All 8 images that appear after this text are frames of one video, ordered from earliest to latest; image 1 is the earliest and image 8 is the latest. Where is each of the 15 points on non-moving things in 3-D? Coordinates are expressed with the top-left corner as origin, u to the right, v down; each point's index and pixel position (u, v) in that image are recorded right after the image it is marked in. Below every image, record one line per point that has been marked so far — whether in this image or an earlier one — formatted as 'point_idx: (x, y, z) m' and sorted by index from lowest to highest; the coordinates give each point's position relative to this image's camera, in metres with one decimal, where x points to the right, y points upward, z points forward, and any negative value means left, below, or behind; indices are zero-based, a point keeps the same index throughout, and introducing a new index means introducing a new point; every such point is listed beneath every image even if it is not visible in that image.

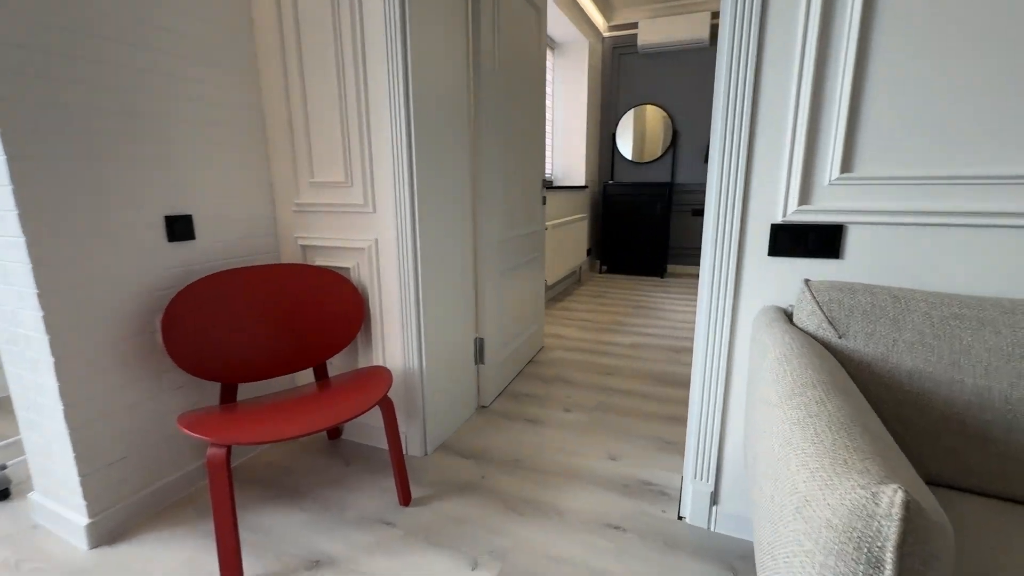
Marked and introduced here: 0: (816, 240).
0: (+0.6, +0.1, +1.0) m
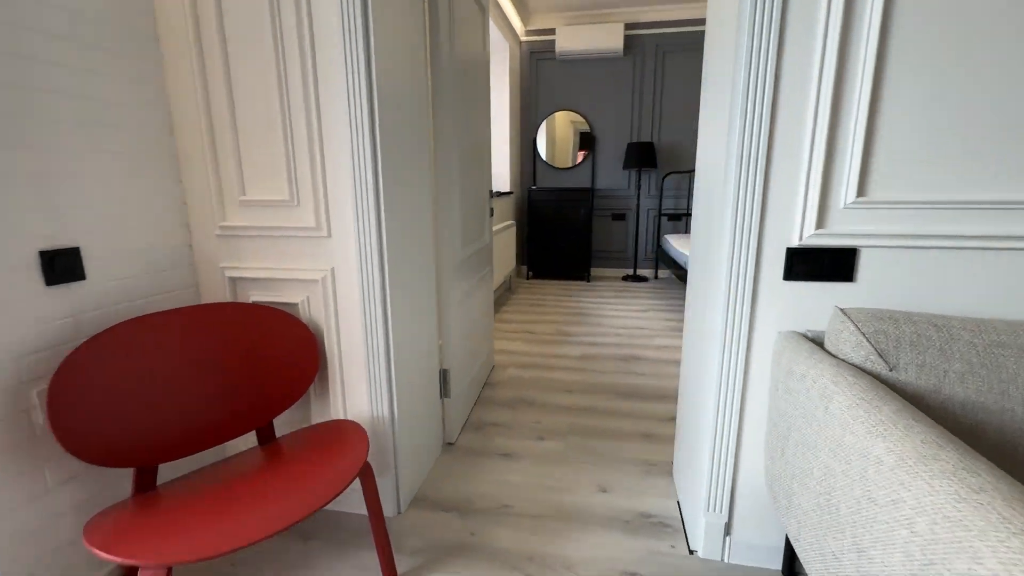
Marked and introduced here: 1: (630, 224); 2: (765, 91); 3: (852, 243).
0: (+0.7, 0.0, +1.0) m
1: (+1.2, +0.6, +4.7) m
2: (+0.5, +0.4, +0.9) m
3: (+0.7, +0.1, +1.0) m
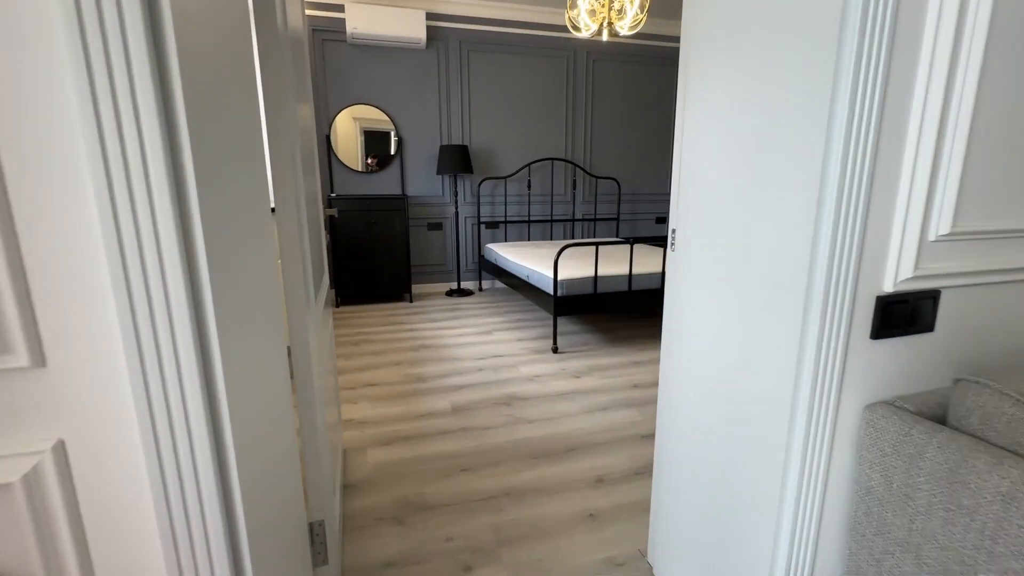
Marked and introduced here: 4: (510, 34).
0: (+0.6, 0.0, +0.7) m
1: (-0.6, +0.5, +4.3) m
2: (+0.5, +0.3, +0.6) m
3: (+0.7, 0.0, +0.7) m
4: (0.0, +2.2, +4.1) m
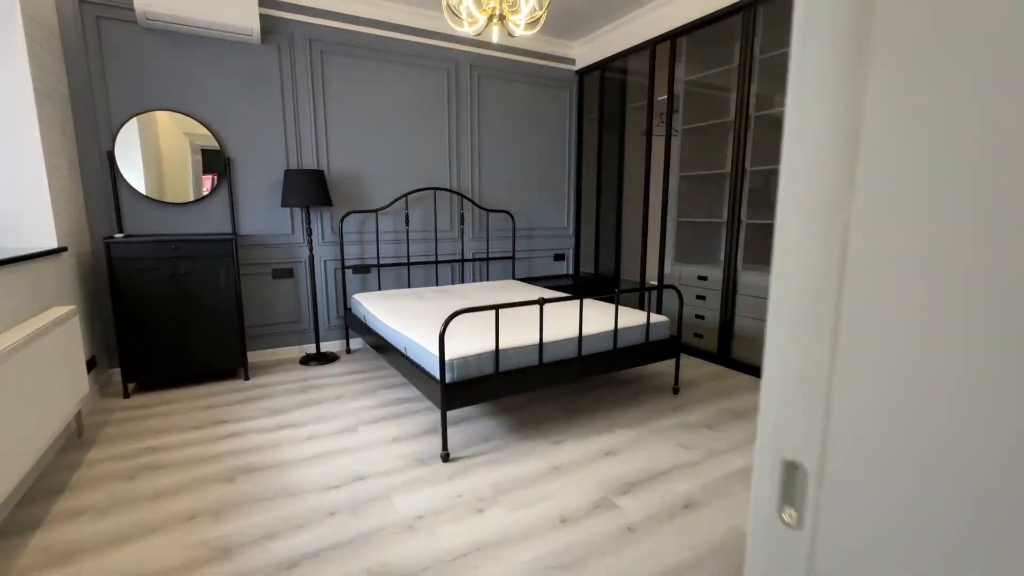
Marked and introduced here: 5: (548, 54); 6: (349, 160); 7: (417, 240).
0: (+0.6, -0.3, +0.1) m
1: (-1.5, 0.0, +3.3) m
2: (+0.4, +0.1, 0.0) m
3: (+0.6, -0.2, +0.1) m
4: (-1.0, +1.8, +3.3) m
5: (+0.3, +2.0, +4.1) m
6: (-1.2, +0.9, +3.4) m
7: (-0.7, +0.4, +3.7) m
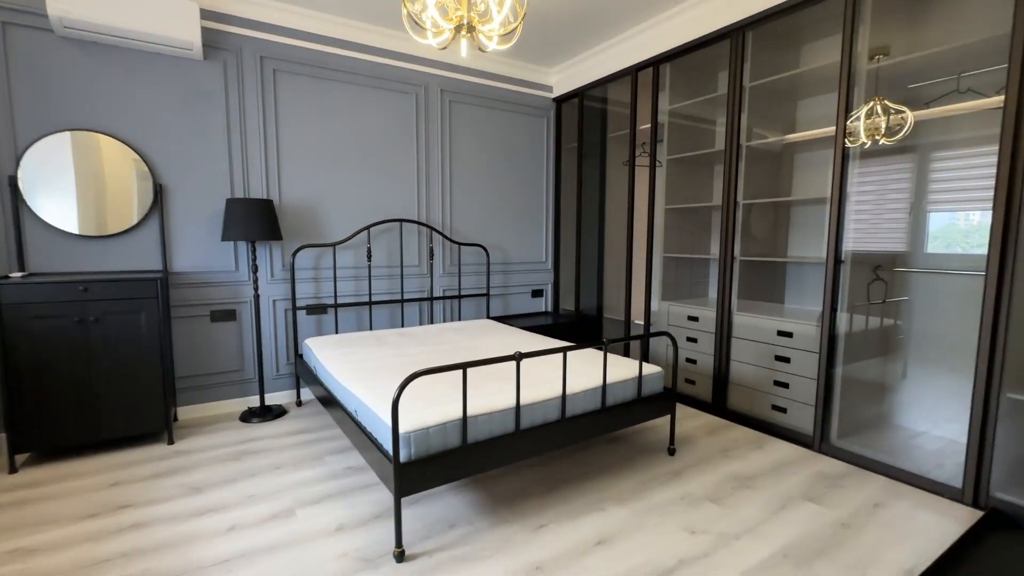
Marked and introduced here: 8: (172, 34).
0: (+0.5, -0.3, -0.2) m
1: (-1.7, -0.2, +2.9) m
2: (+0.4, 0.0, -0.3) m
3: (+0.6, -0.3, -0.2) m
4: (-1.1, +1.5, +3.0) m
5: (+0.1, +1.7, +3.9) m
6: (-1.3, +0.6, +3.0) m
7: (-0.9, +0.1, +3.3) m
8: (-1.8, +1.3, +2.4) m
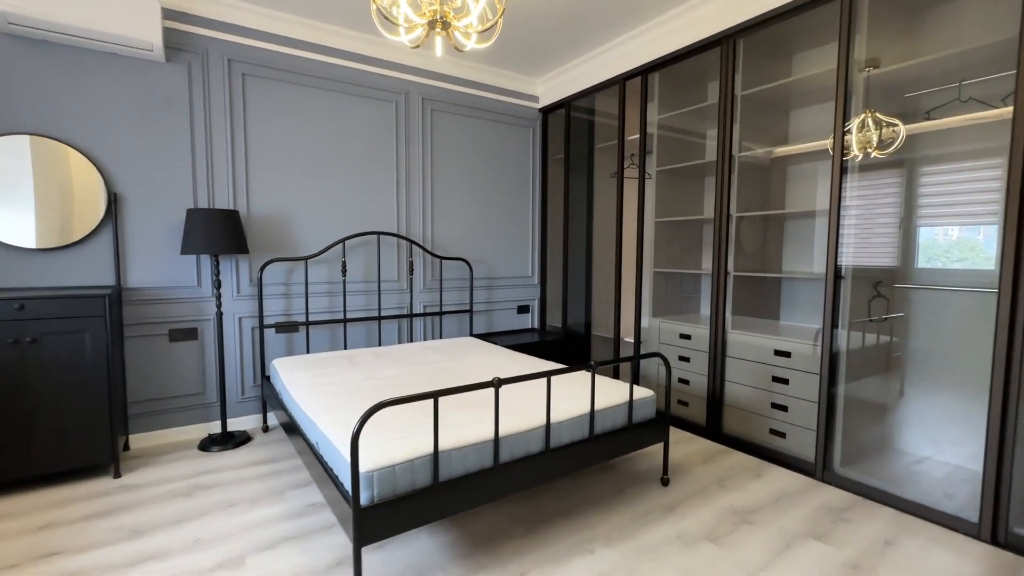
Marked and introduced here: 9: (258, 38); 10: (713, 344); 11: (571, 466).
0: (+0.5, -0.3, -0.3) m
1: (-1.8, -0.3, +2.7) m
2: (+0.4, 0.0, -0.5) m
3: (+0.5, -0.3, -0.3) m
4: (-1.2, +1.4, +2.9) m
5: (0.0, +1.6, +3.7) m
6: (-1.4, +0.5, +2.8) m
7: (-1.0, 0.0, +3.1) m
8: (-1.8, +1.2, +2.3) m
9: (-1.5, +1.4, +2.7) m
10: (+1.2, -0.3, +2.8) m
11: (+0.2, -0.7, +1.8) m
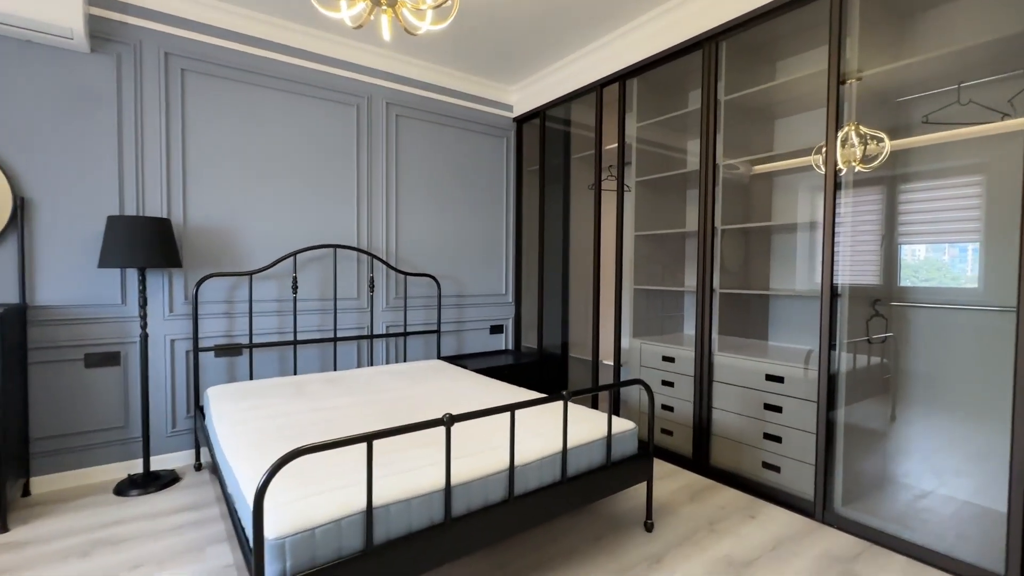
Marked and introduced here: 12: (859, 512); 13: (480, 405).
0: (+0.5, -0.3, -0.6) m
1: (-1.9, -0.4, +2.4) m
2: (+0.3, 0.0, -0.7) m
3: (+0.5, -0.3, -0.6) m
4: (-1.4, +1.3, +2.6) m
5: (-0.2, +1.4, +3.5) m
6: (-1.6, +0.4, +2.6) m
7: (-1.2, -0.1, +2.8) m
8: (-2.0, +1.2, +2.0) m
9: (-1.6, +1.3, +2.5) m
10: (+1.0, -0.4, +2.6) m
11: (+0.1, -0.7, +1.5) m
12: (+1.5, -1.0, +2.1) m
13: (-0.1, -0.5, +2.2) m
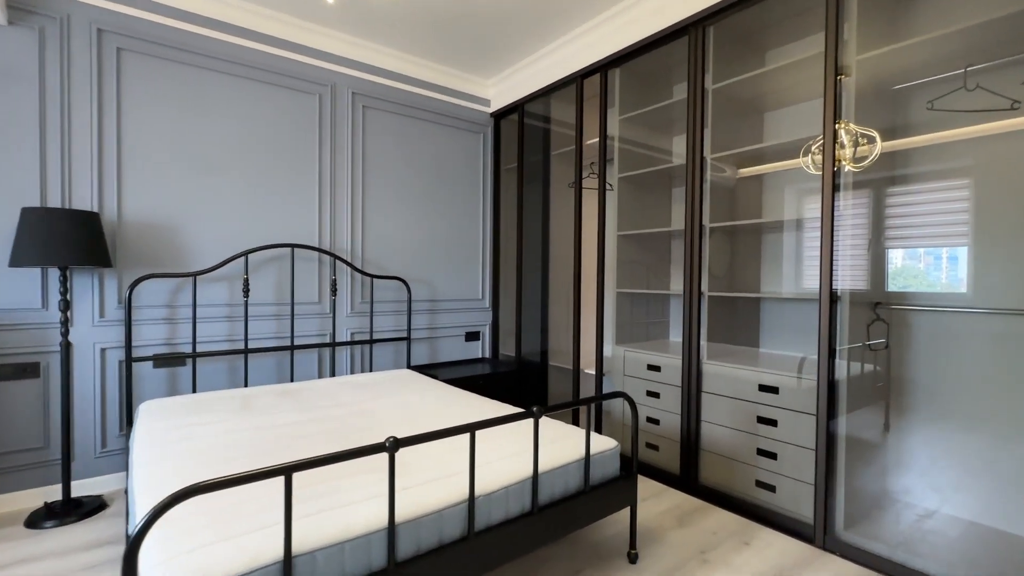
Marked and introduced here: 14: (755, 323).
0: (+0.4, -0.3, -0.8) m
1: (-2.1, -0.4, +2.1) m
2: (+0.3, +0.1, -0.9) m
3: (+0.4, -0.2, -0.8) m
4: (-1.5, +1.3, +2.4) m
5: (-0.4, +1.4, +3.4) m
6: (-1.7, +0.4, +2.3) m
7: (-1.4, -0.2, +2.6) m
8: (-2.1, +1.1, +1.8) m
9: (-1.8, +1.3, +2.2) m
10: (+0.9, -0.4, +2.4) m
11: (0.0, -0.7, +1.3) m
12: (+1.4, -1.0, +1.9) m
13: (-0.3, -0.5, +1.9) m
14: (+1.2, -0.2, +2.4) m
